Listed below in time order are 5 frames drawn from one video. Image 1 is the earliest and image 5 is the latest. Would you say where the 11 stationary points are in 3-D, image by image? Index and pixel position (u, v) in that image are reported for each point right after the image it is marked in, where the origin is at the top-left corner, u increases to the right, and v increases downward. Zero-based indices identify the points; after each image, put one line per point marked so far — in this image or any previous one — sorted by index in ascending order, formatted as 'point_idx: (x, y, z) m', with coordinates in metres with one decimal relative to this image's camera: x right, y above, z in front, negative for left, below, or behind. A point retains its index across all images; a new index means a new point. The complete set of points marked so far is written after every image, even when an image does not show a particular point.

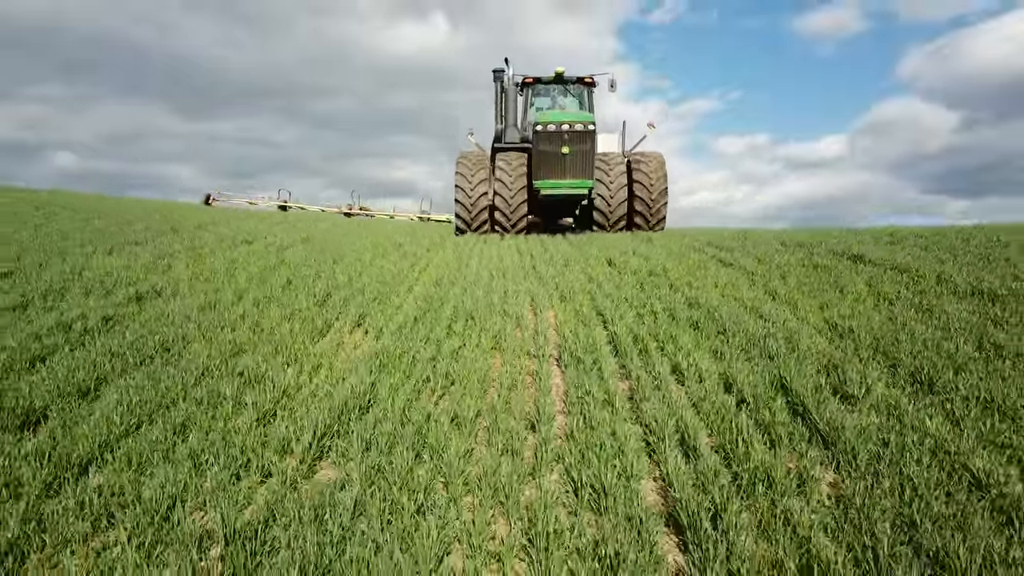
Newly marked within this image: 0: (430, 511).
0: (-0.3, -0.8, +2.0) m
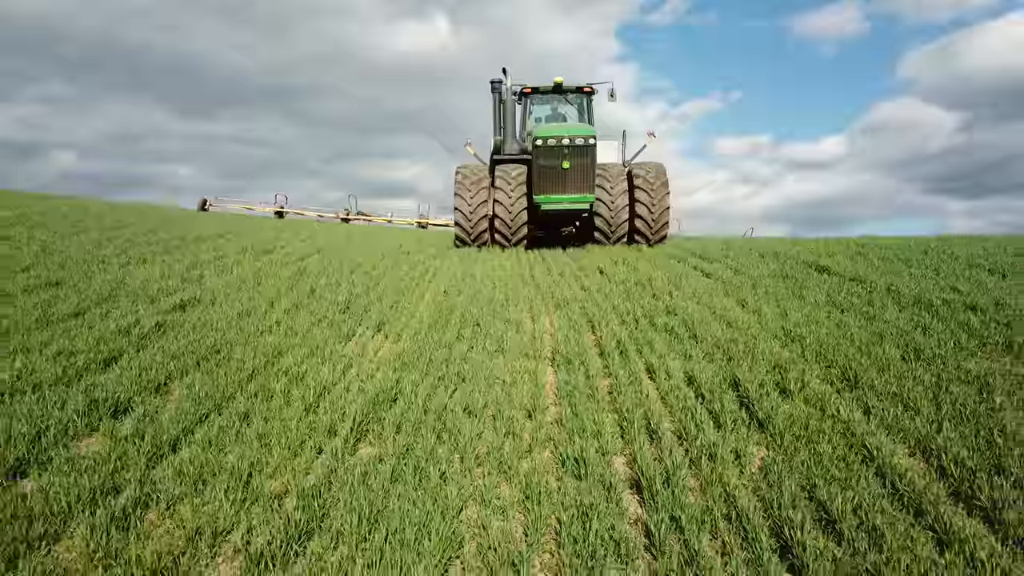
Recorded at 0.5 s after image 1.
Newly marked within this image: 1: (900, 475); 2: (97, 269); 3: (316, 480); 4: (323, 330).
0: (-0.3, -0.8, +2.6) m
1: (+1.6, -0.8, +2.4) m
2: (-4.9, +0.2, +6.8) m
3: (-0.9, -0.9, +2.6) m
4: (-1.5, -0.4, +4.6) m
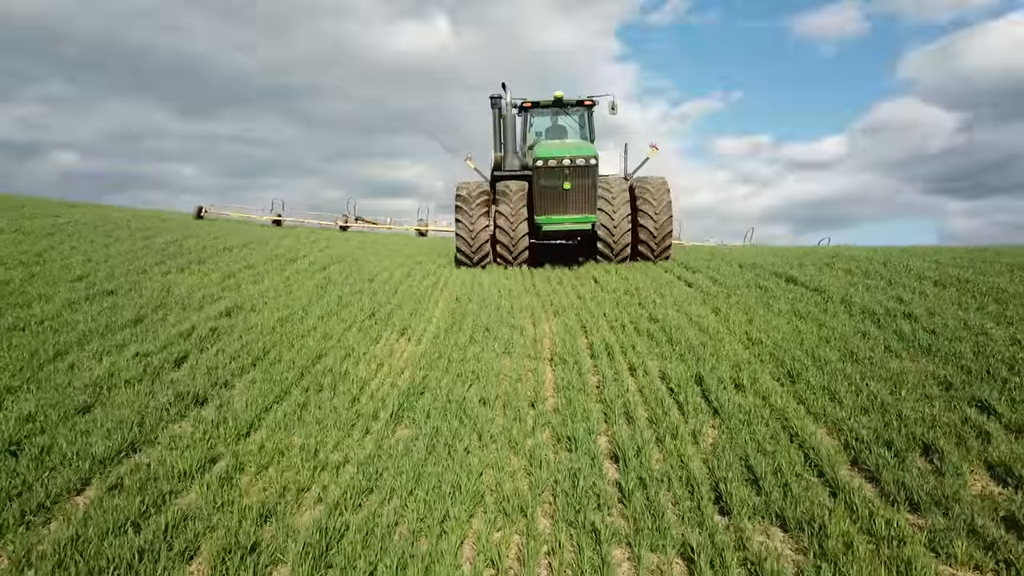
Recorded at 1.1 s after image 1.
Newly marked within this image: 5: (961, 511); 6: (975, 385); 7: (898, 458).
0: (-0.2, -0.9, +3.4) m
1: (+1.7, -0.9, +3.1) m
2: (-4.9, +0.1, +7.5) m
3: (-0.8, -1.0, +3.3) m
4: (-1.5, -0.4, +5.4) m
5: (+2.0, -1.0, +2.6) m
6: (+3.0, -0.6, +3.7) m
7: (+2.1, -0.9, +3.0) m
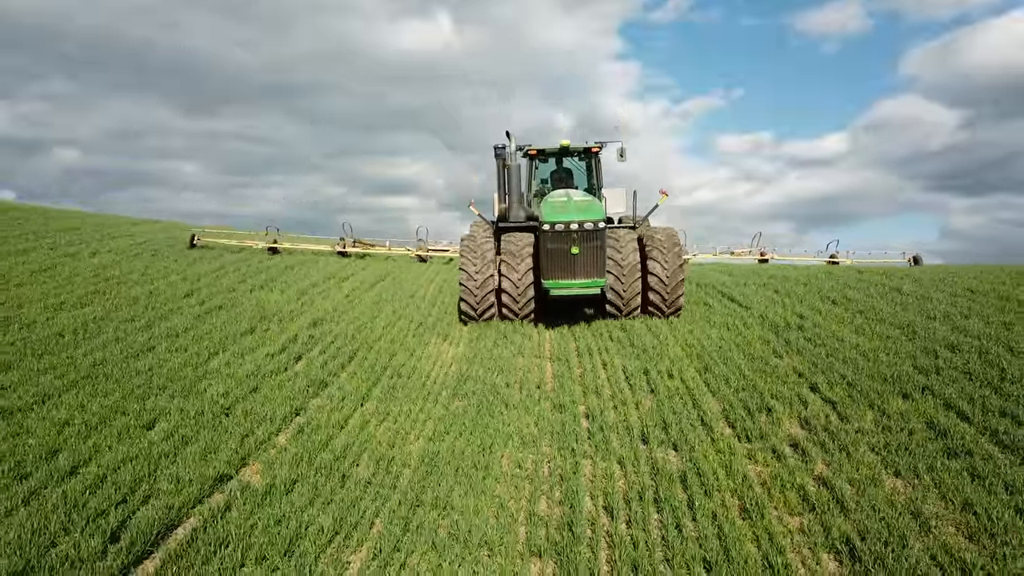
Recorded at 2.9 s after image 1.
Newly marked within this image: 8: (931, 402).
0: (-0.1, -1.2, +5.6) m
1: (+1.8, -1.2, +5.4) m
2: (-4.7, -0.1, +9.8) m
3: (-0.7, -1.2, +5.6) m
4: (-1.3, -0.7, +7.6) m
5: (+2.2, -1.3, +4.8) m
6: (+3.1, -0.9, +5.9) m
7: (+2.2, -1.2, +5.2) m
8: (+3.8, -1.0, +5.2) m
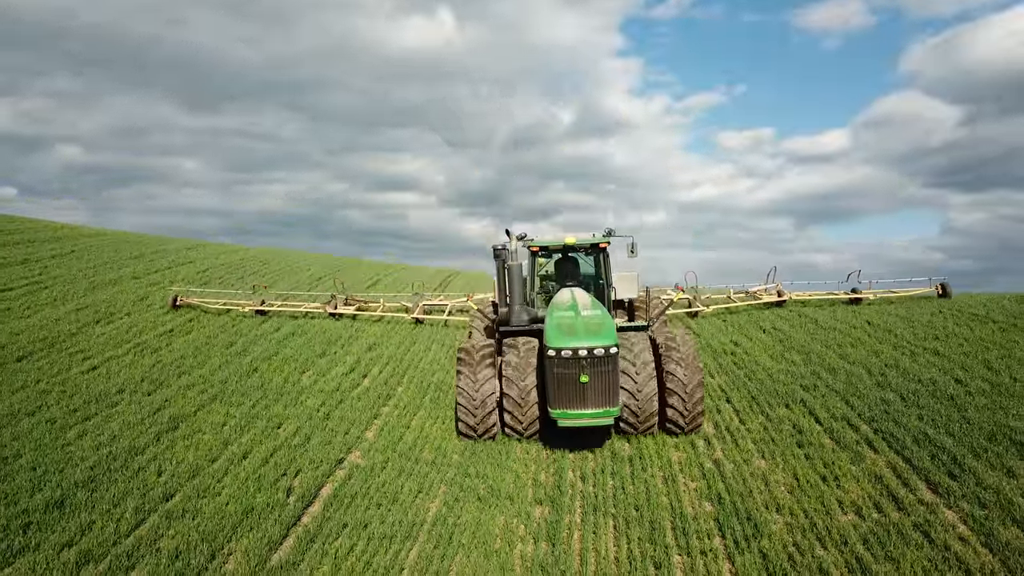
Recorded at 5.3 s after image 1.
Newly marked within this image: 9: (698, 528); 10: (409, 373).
0: (0.0, -1.8, +8.2) m
1: (+1.9, -1.8, +7.9) m
2: (-4.6, -0.7, +12.4) m
3: (-0.6, -1.9, +8.2) m
4: (-1.2, -1.3, +10.2) m
5: (+2.3, -1.9, +7.4) m
6: (+3.3, -1.5, +8.5) m
7: (+2.3, -1.8, +7.8) m
8: (+3.9, -1.7, +7.8) m
9: (+1.8, -2.4, +5.7) m
10: (-1.8, -1.5, +9.8) m
